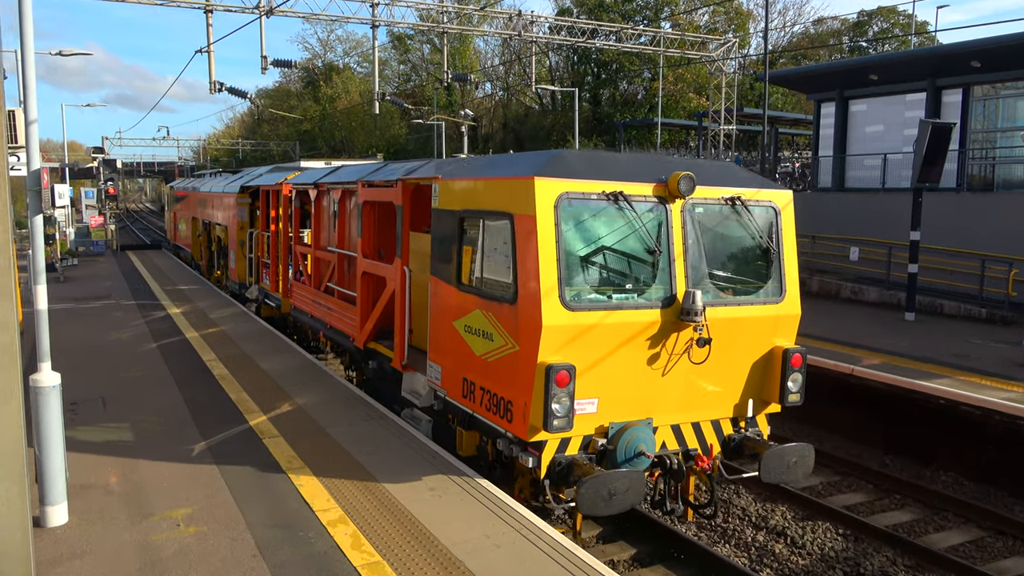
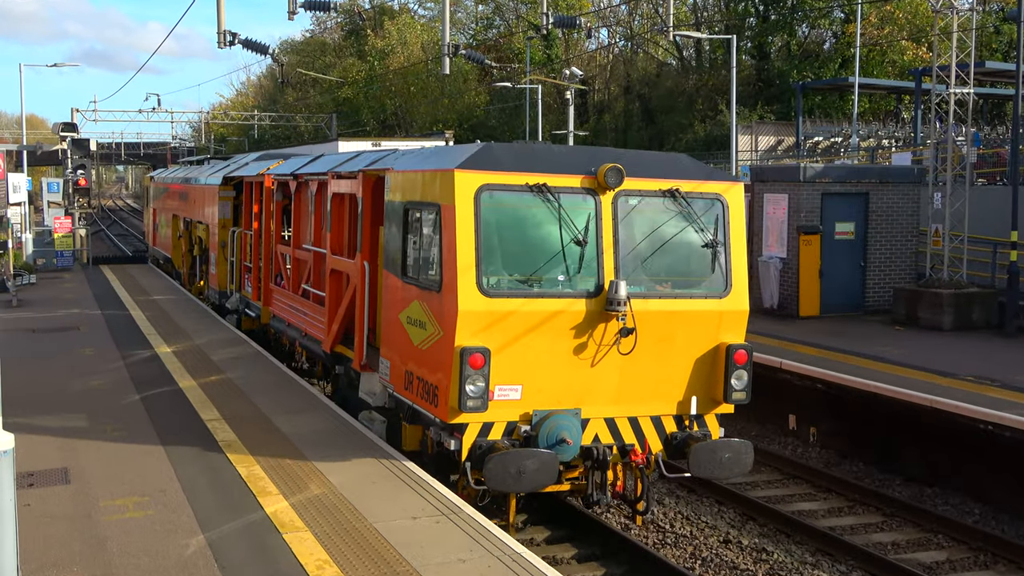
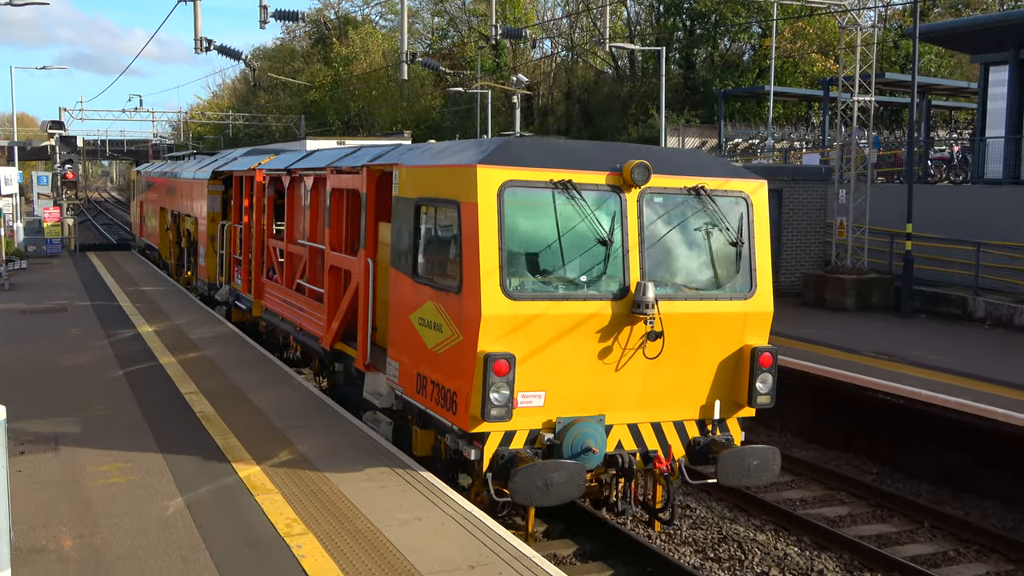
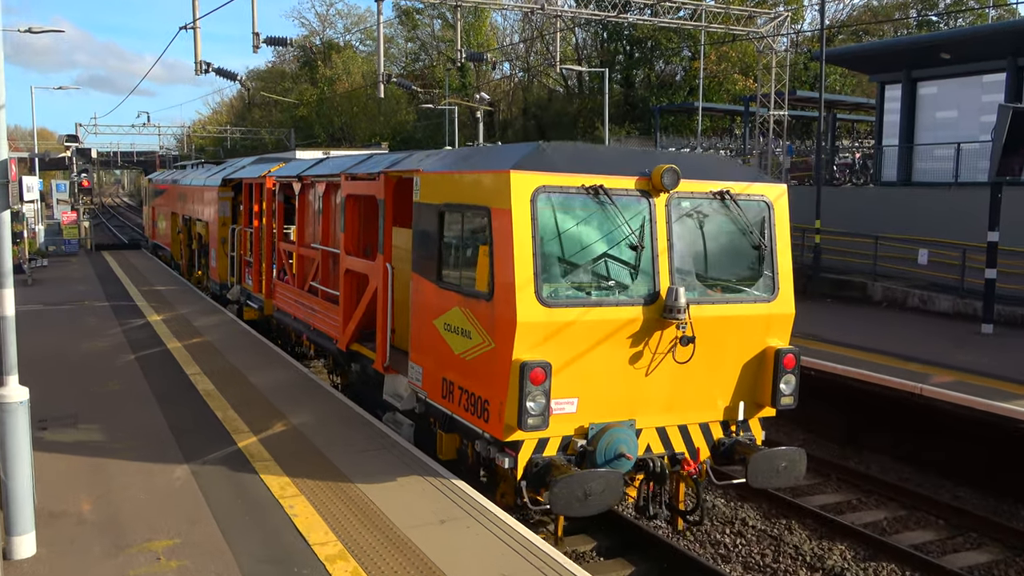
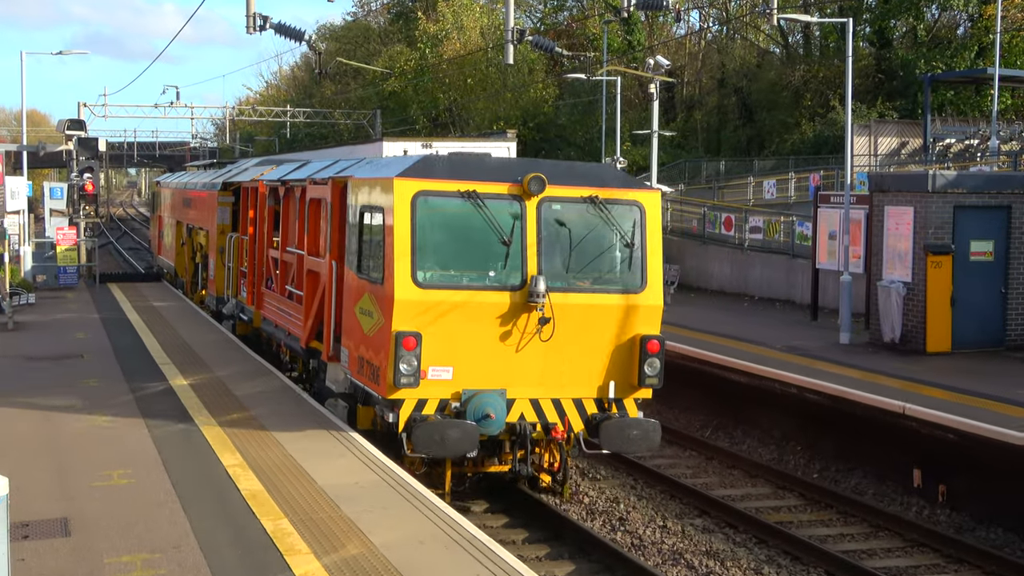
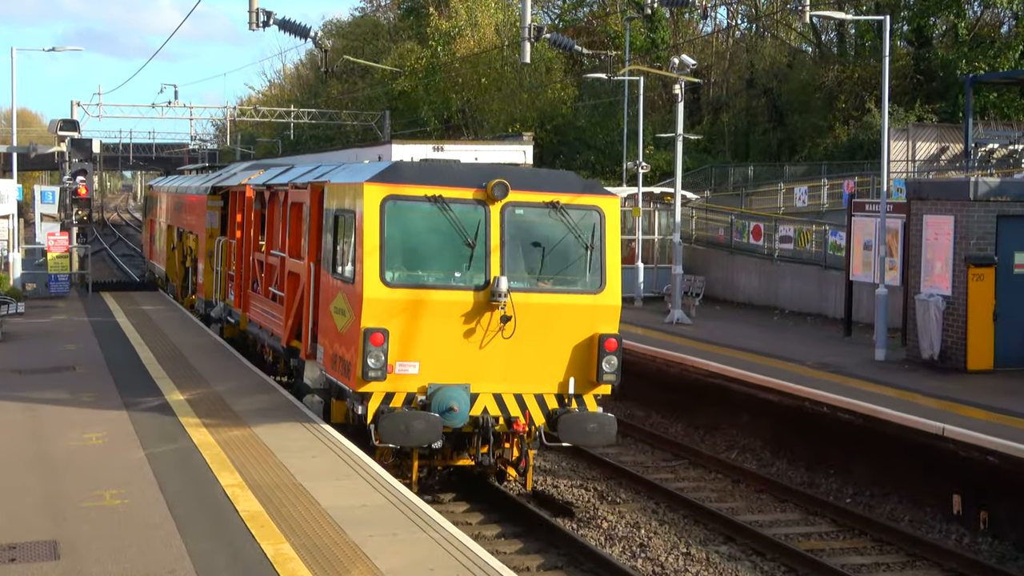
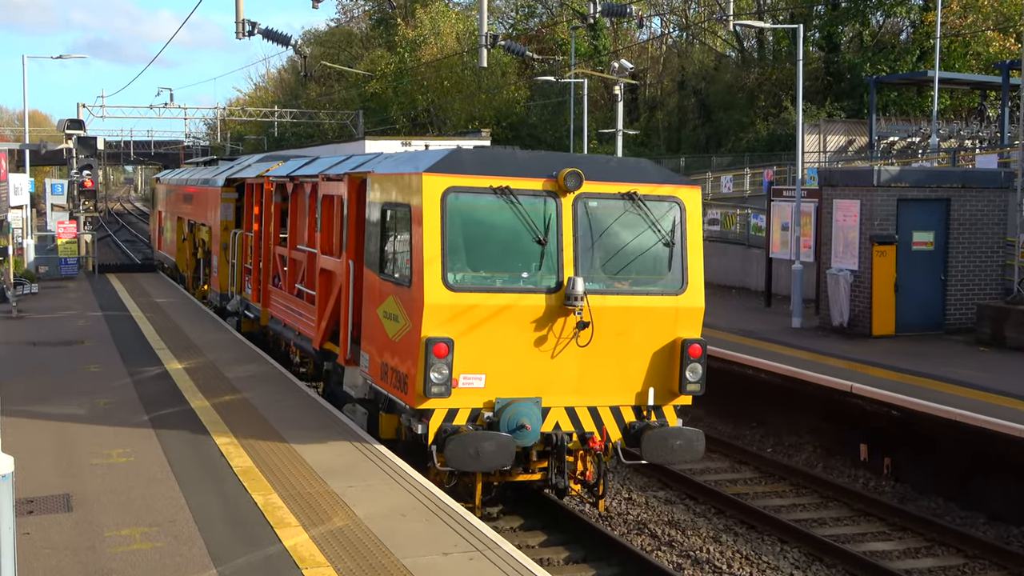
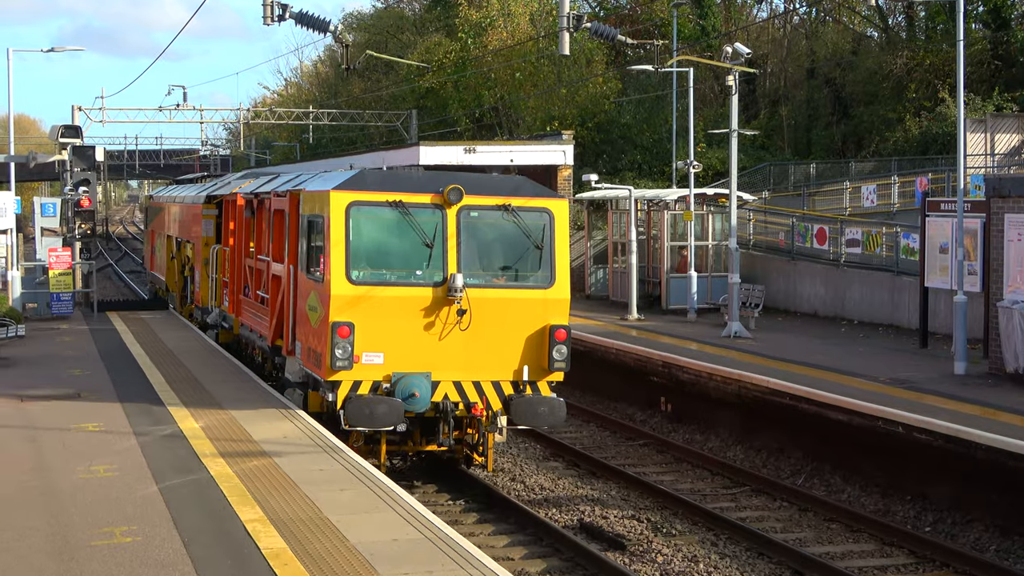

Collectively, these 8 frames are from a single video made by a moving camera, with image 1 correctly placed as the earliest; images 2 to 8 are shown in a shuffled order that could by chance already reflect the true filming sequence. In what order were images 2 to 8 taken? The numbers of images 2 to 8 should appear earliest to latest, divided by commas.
4, 3, 2, 7, 5, 6, 8
